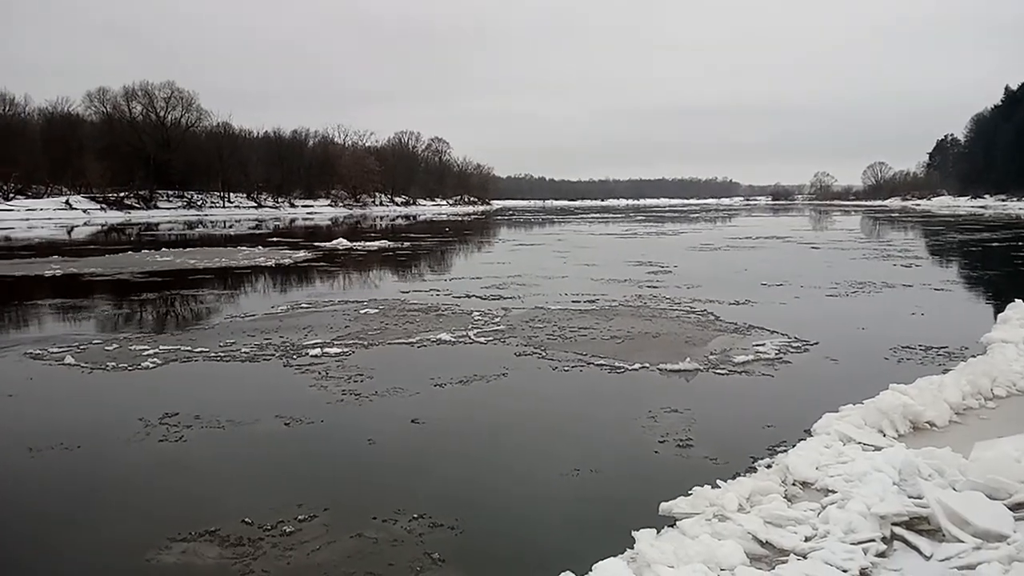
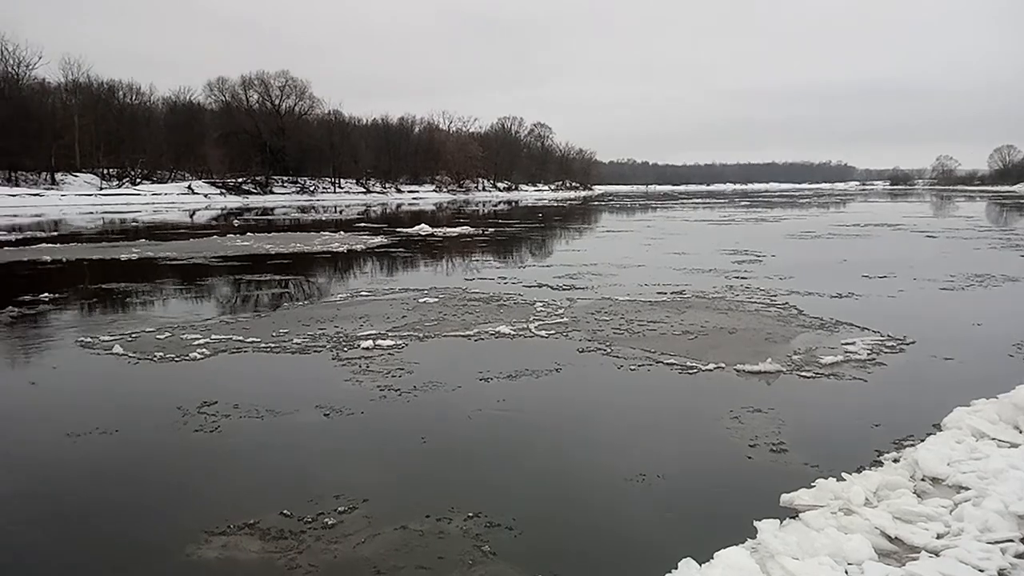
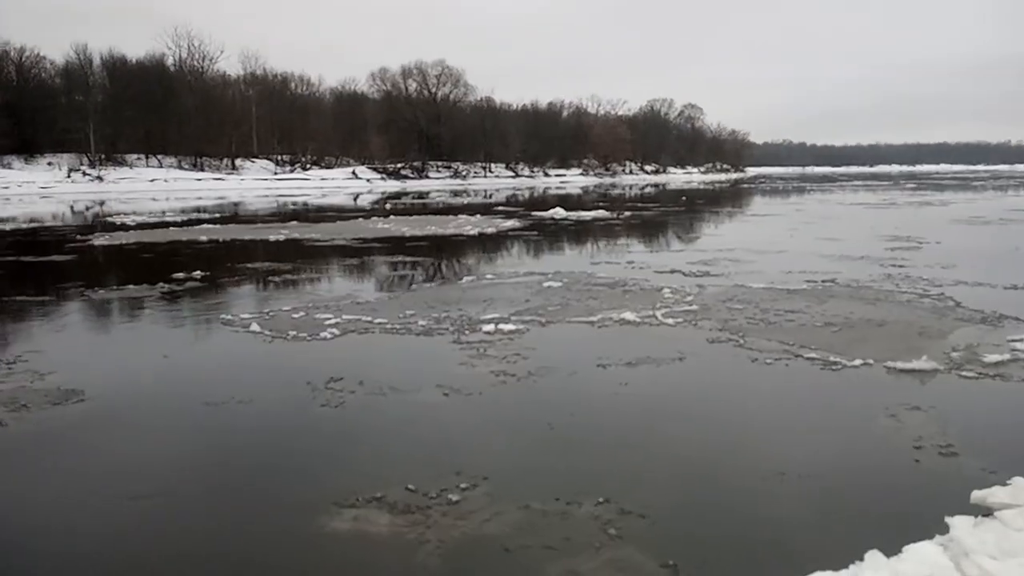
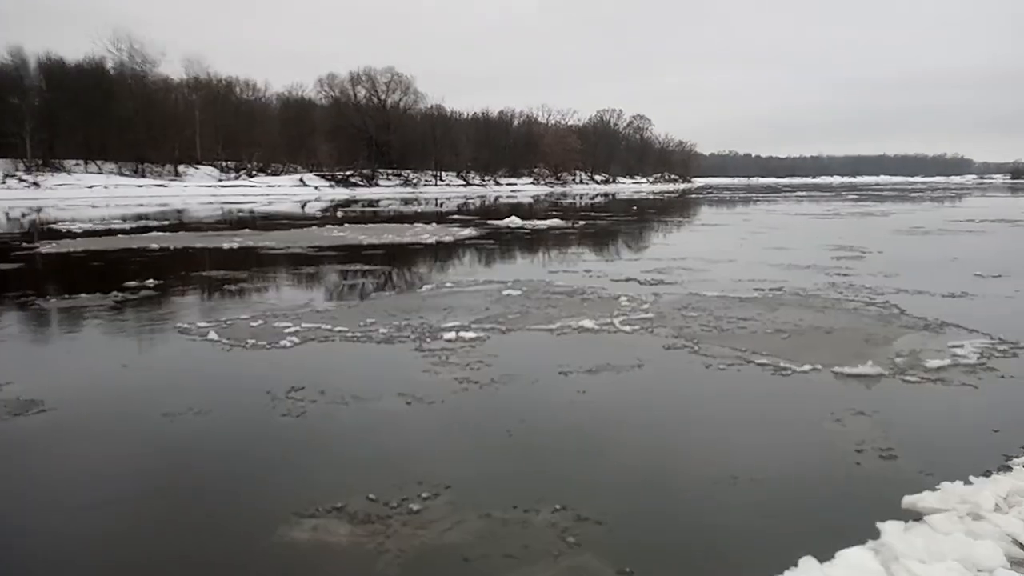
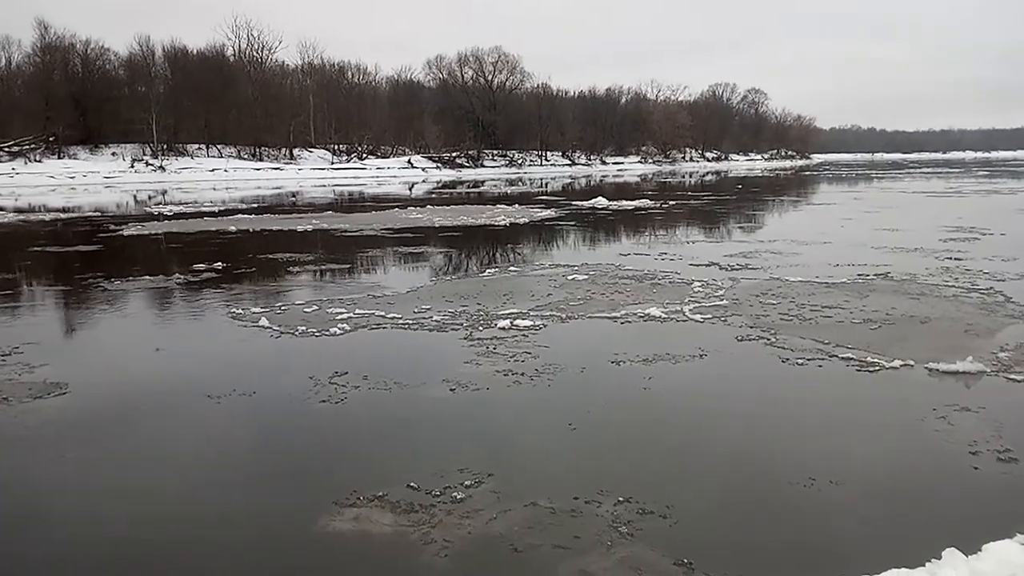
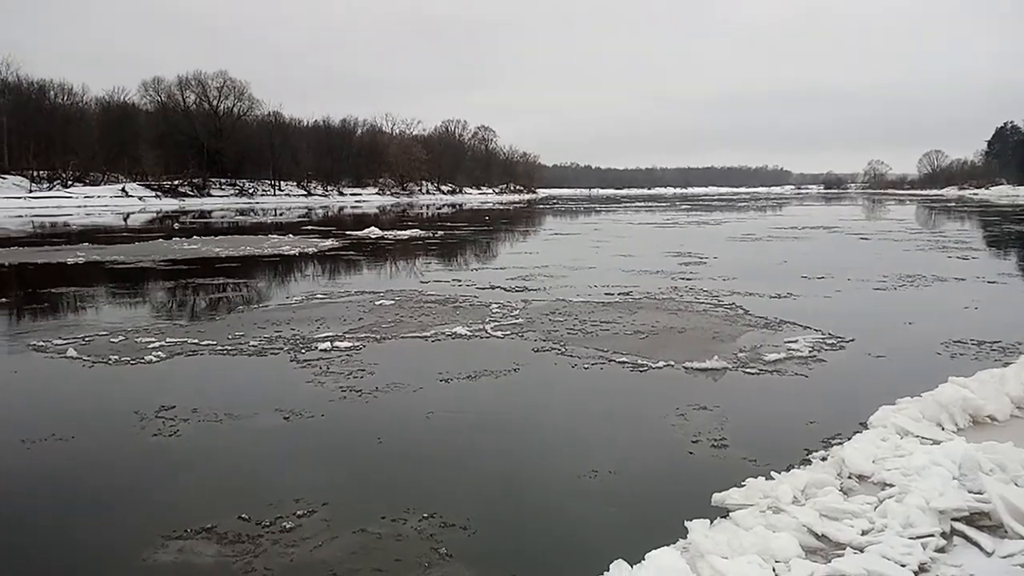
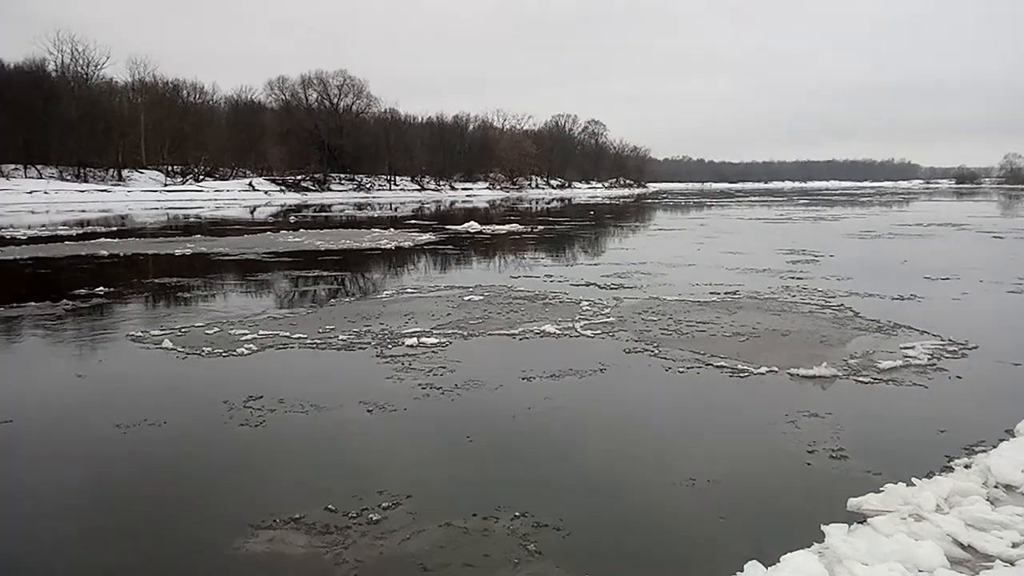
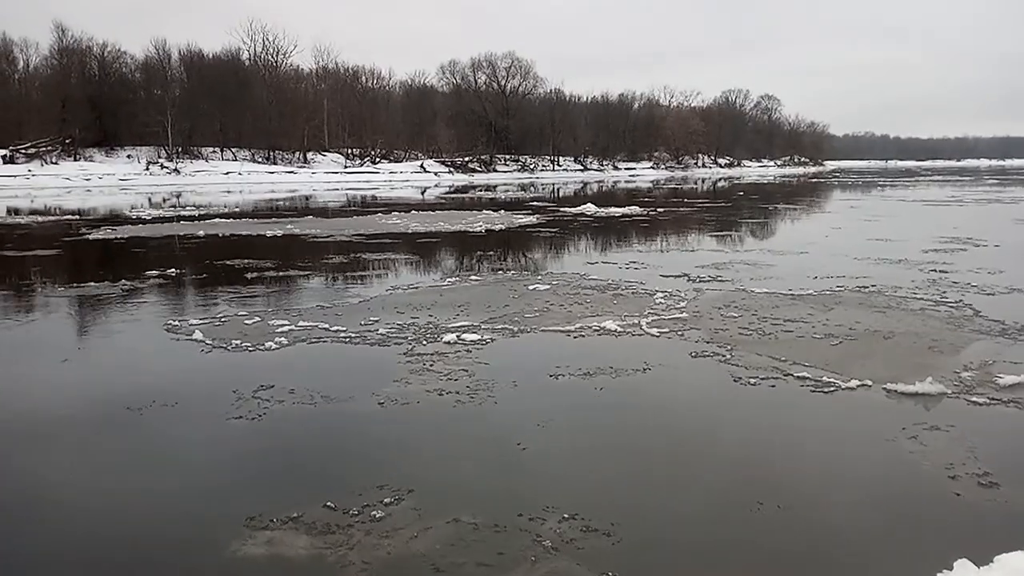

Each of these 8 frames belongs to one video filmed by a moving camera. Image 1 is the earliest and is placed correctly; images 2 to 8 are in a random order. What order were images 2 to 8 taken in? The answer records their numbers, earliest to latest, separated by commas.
6, 2, 7, 4, 3, 5, 8
